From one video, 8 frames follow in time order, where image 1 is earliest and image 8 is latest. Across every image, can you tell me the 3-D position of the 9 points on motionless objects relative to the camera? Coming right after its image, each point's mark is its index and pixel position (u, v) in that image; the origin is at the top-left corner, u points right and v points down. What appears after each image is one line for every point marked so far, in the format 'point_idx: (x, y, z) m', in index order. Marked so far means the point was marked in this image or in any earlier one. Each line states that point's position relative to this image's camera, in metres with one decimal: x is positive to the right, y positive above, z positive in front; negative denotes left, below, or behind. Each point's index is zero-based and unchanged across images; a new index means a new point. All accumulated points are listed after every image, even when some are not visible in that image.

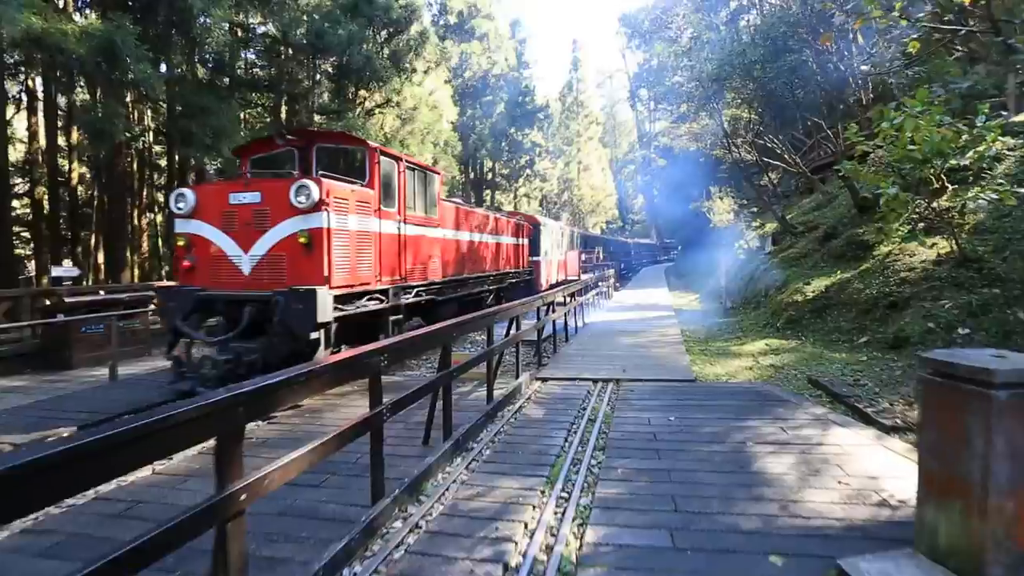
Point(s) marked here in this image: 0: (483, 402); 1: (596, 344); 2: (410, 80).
0: (-0.3, -1.2, +5.2) m
1: (+1.4, -1.0, +8.7) m
2: (-4.0, +8.2, +20.0) m
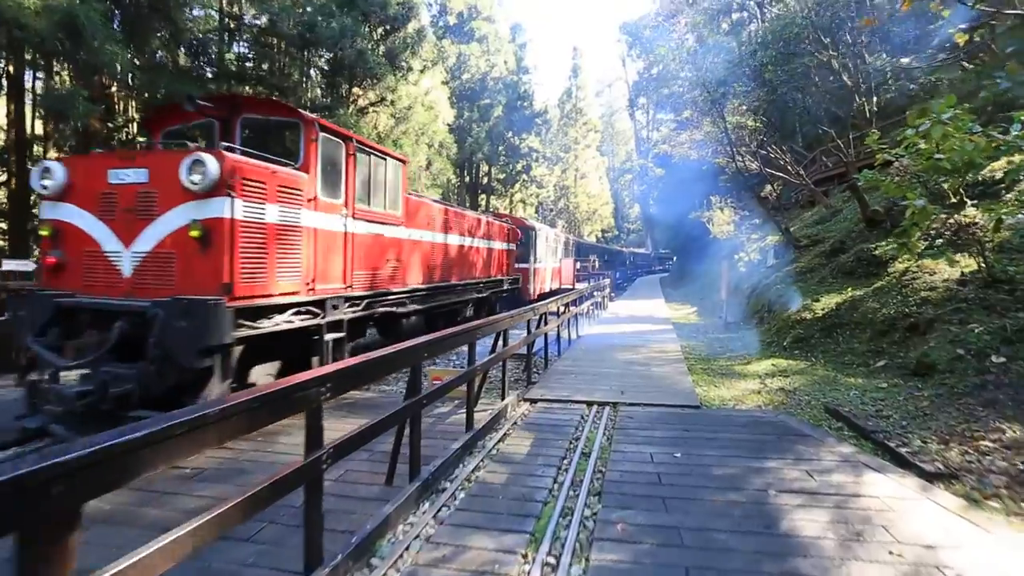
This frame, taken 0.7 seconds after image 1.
0: (-0.5, -1.3, +4.6) m
1: (+1.3, -1.2, +8.1) m
2: (-4.1, +8.0, +19.4) m
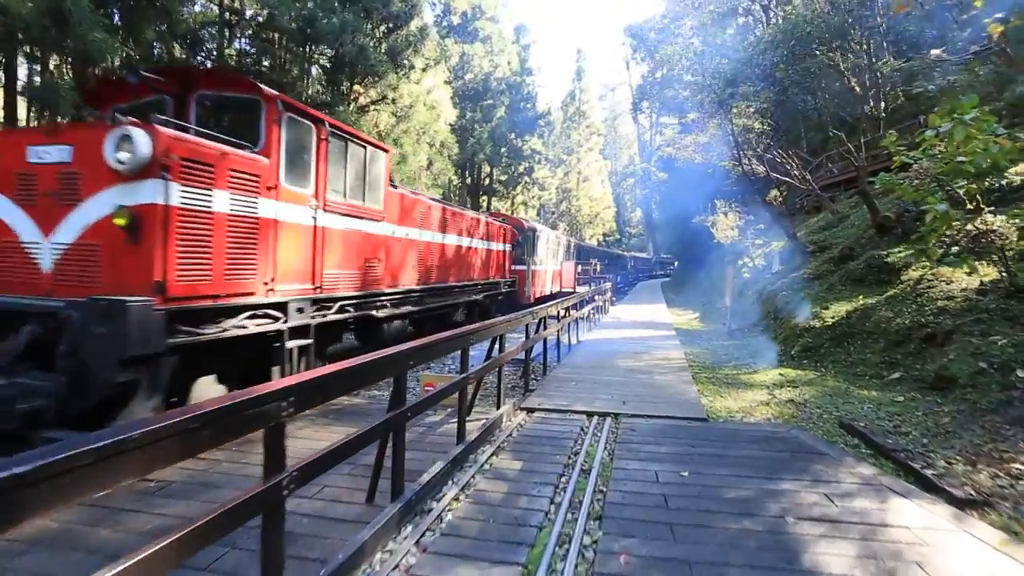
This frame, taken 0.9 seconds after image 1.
0: (-0.5, -1.3, +4.3) m
1: (+1.2, -1.2, +7.8) m
2: (-4.0, +8.0, +19.2) m
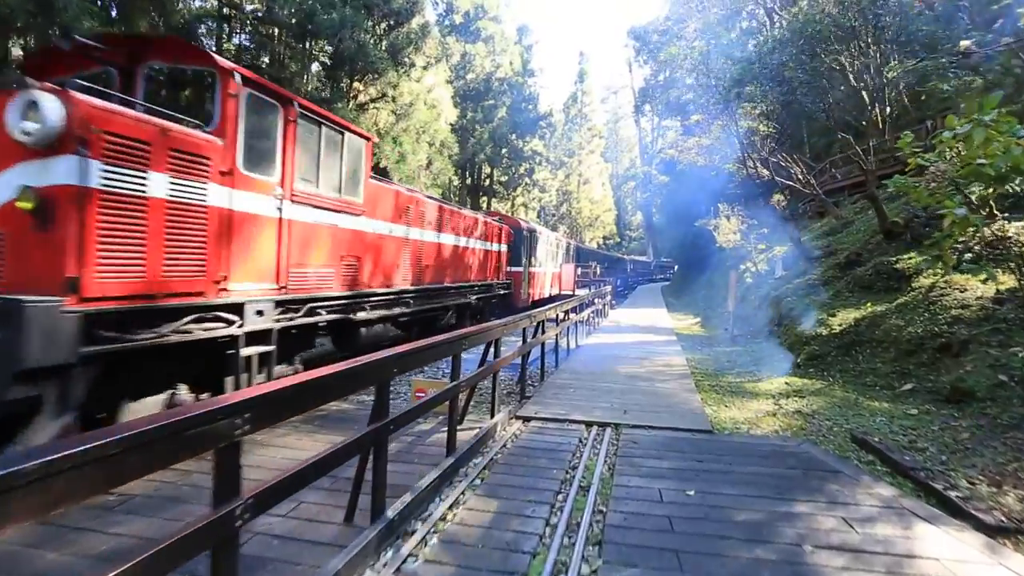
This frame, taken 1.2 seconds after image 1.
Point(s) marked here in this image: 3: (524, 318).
0: (-0.6, -1.3, +4.0) m
1: (+1.2, -1.3, +7.5) m
2: (-3.9, +8.0, +18.9) m
3: (+0.1, -0.3, +6.0) m
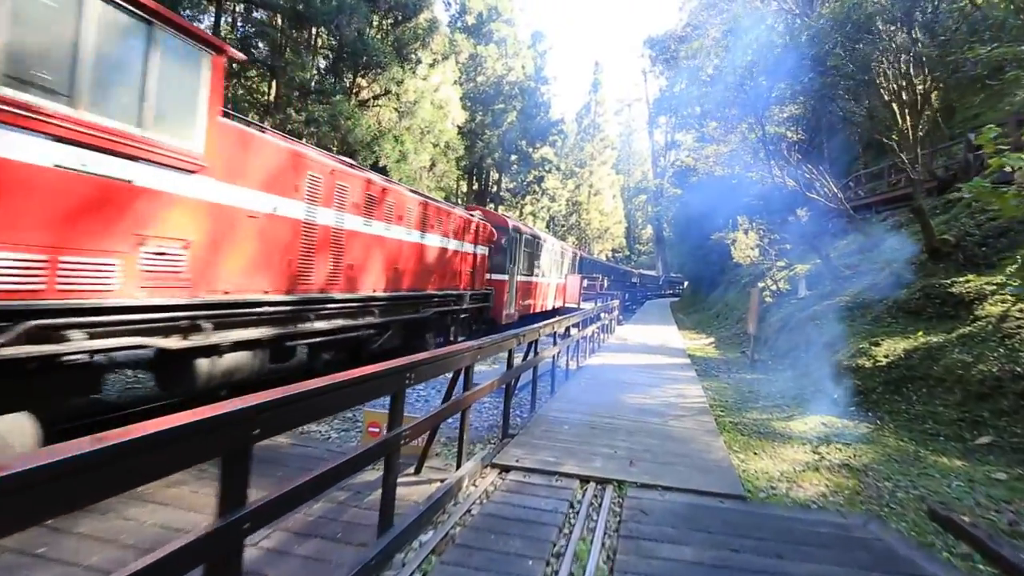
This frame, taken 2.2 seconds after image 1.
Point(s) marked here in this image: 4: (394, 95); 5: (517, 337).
0: (-0.8, -1.4, +2.9) m
1: (+1.0, -1.4, +6.4) m
2: (-3.6, +7.7, +18.0) m
3: (0.0, -0.5, +4.9) m
4: (-4.2, +6.9, +17.9) m
5: (+0.1, -0.5, +5.2) m
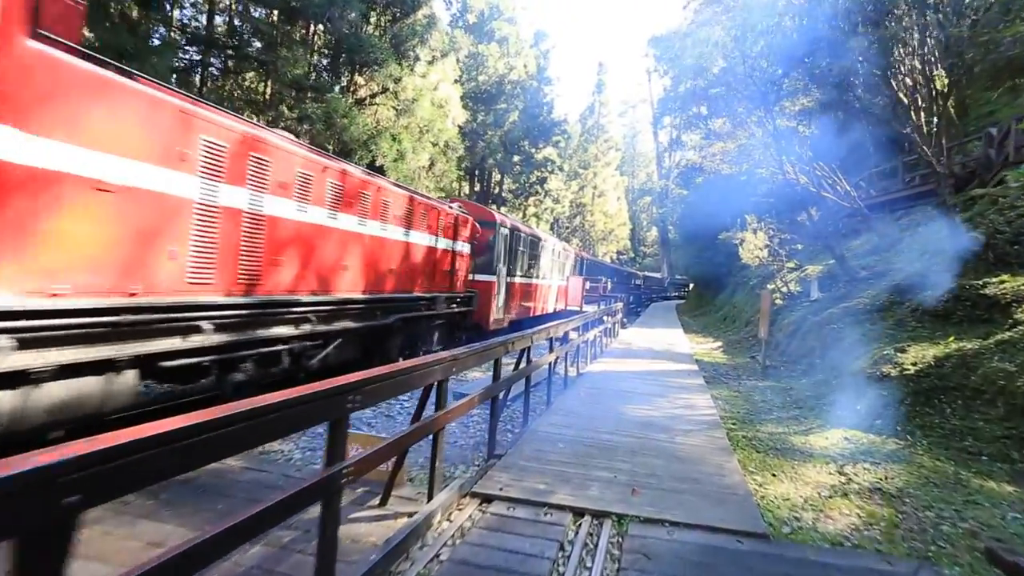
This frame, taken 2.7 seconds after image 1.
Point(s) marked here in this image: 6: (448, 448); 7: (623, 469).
0: (-0.9, -1.4, +2.3) m
1: (+0.9, -1.5, +5.8) m
2: (-3.6, +7.6, +17.5) m
3: (-0.1, -0.5, +4.3) m
4: (-4.2, +6.8, +17.5) m
5: (-0.1, -0.5, +4.6) m
6: (-0.6, -1.5, +4.7) m
7: (+0.9, -1.5, +4.2) m
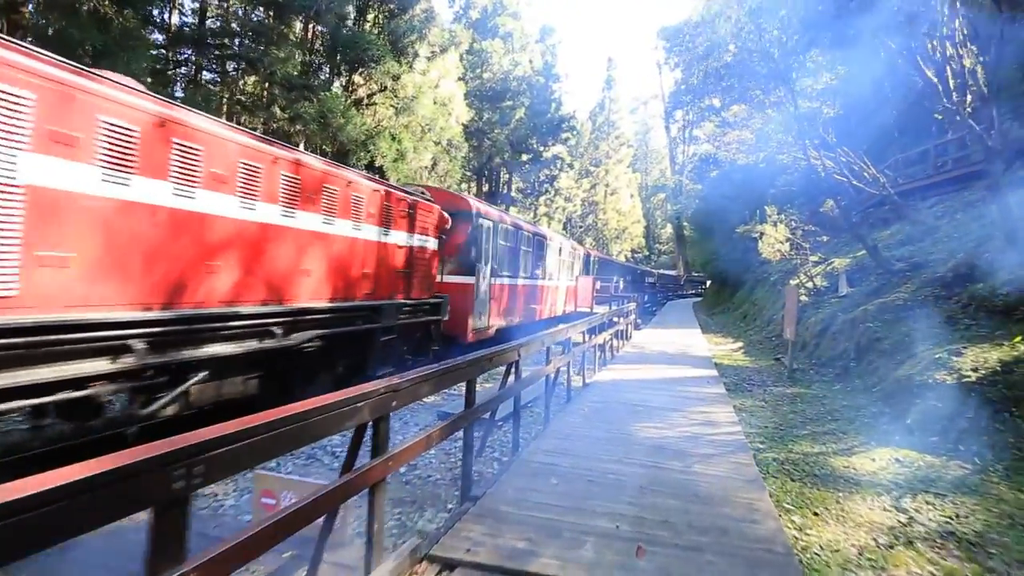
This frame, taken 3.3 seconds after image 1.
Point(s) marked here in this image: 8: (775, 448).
0: (-1.1, -1.4, +1.6) m
1: (+0.8, -1.5, +5.0) m
2: (-3.5, +7.5, +16.9) m
3: (-0.3, -0.5, +3.5) m
4: (-4.1, +6.6, +16.8) m
5: (-0.2, -0.5, +3.8) m
6: (-0.7, -1.5, +3.9) m
7: (+0.8, -1.5, +3.4) m
8: (+2.8, -1.7, +5.3) m
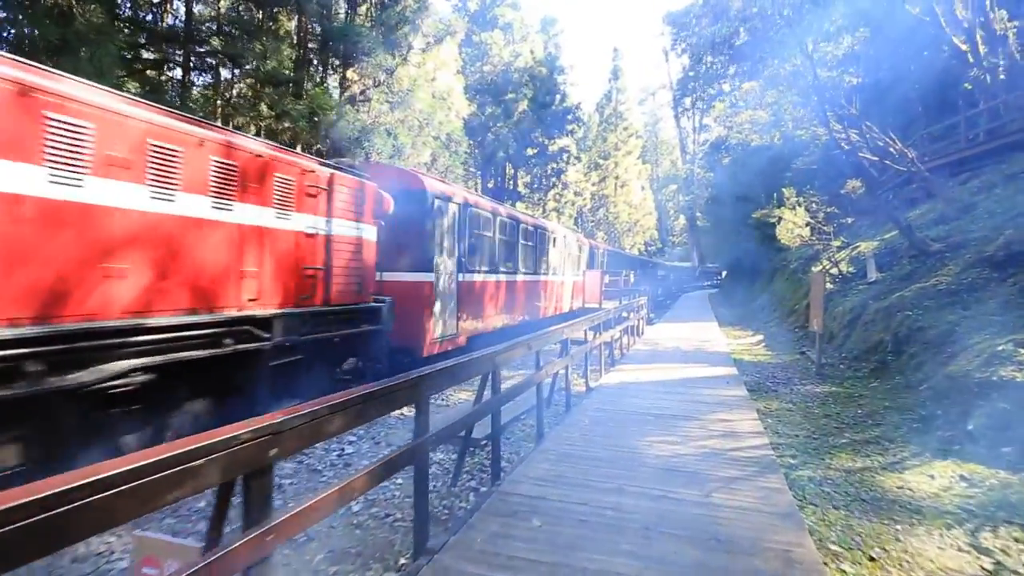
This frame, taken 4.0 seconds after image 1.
0: (-1.4, -1.4, +0.9) m
1: (+0.7, -1.4, +4.2) m
2: (-3.6, +7.5, +16.2) m
3: (-0.5, -0.5, +2.8) m
4: (-4.2, +6.6, +16.1) m
5: (-0.4, -0.5, +3.1) m
6: (-0.9, -1.5, +3.2) m
7: (+0.6, -1.4, +2.6) m
8: (+2.6, -1.5, +4.5) m
